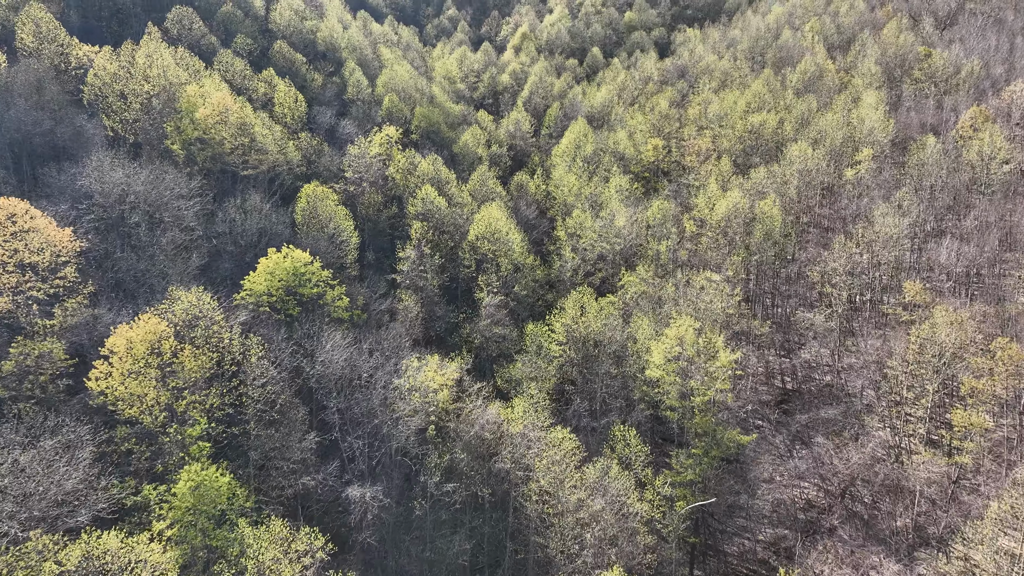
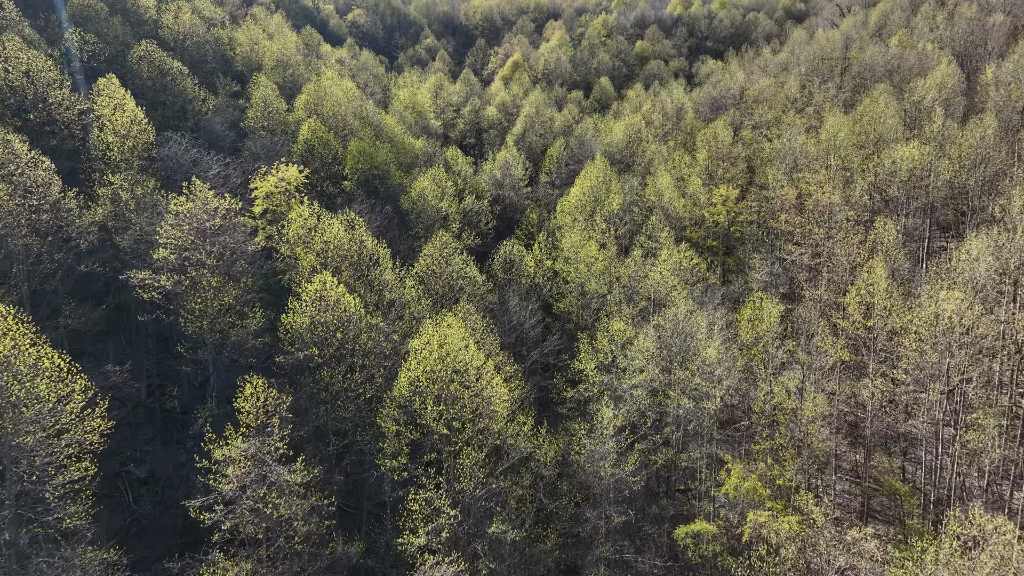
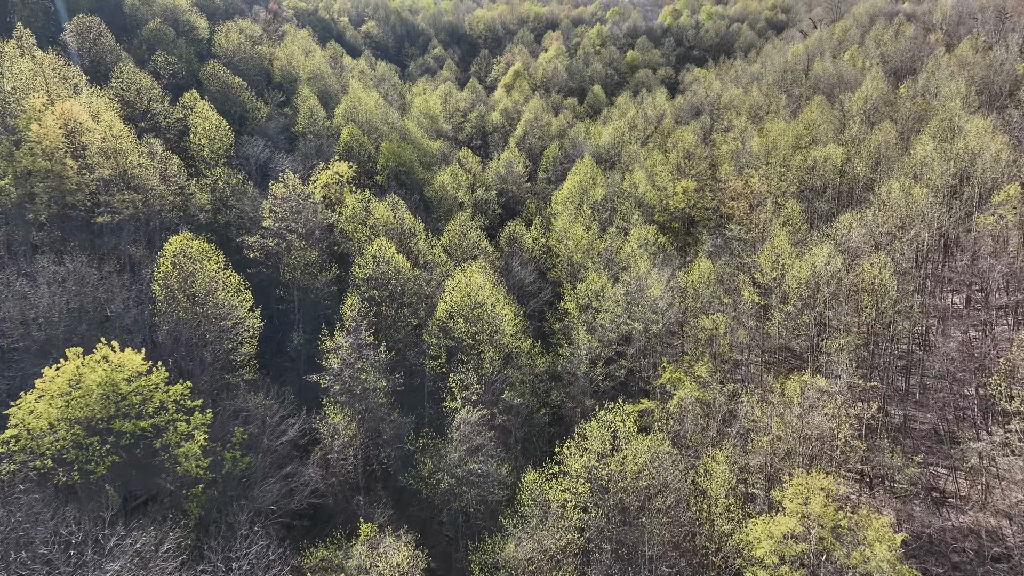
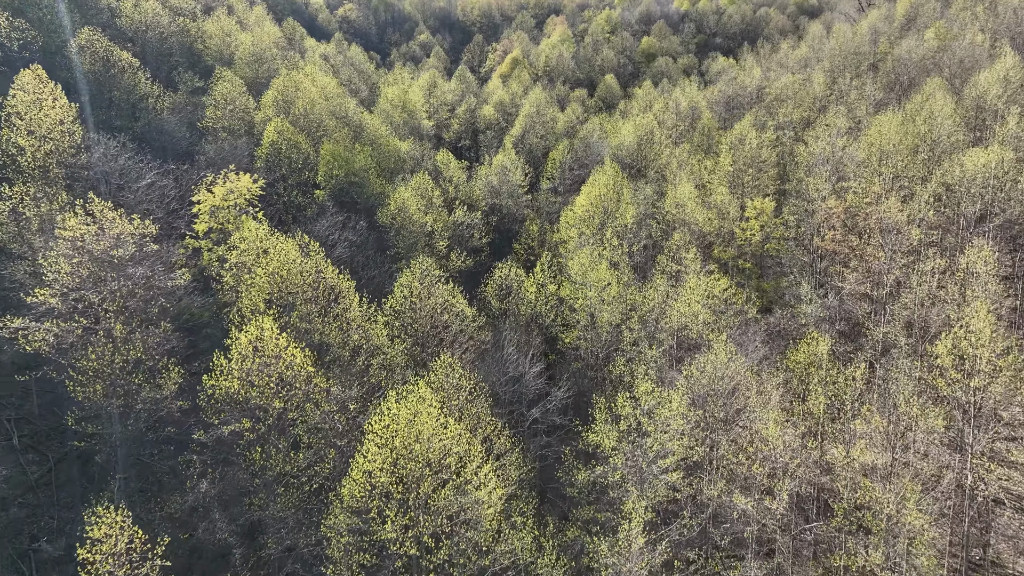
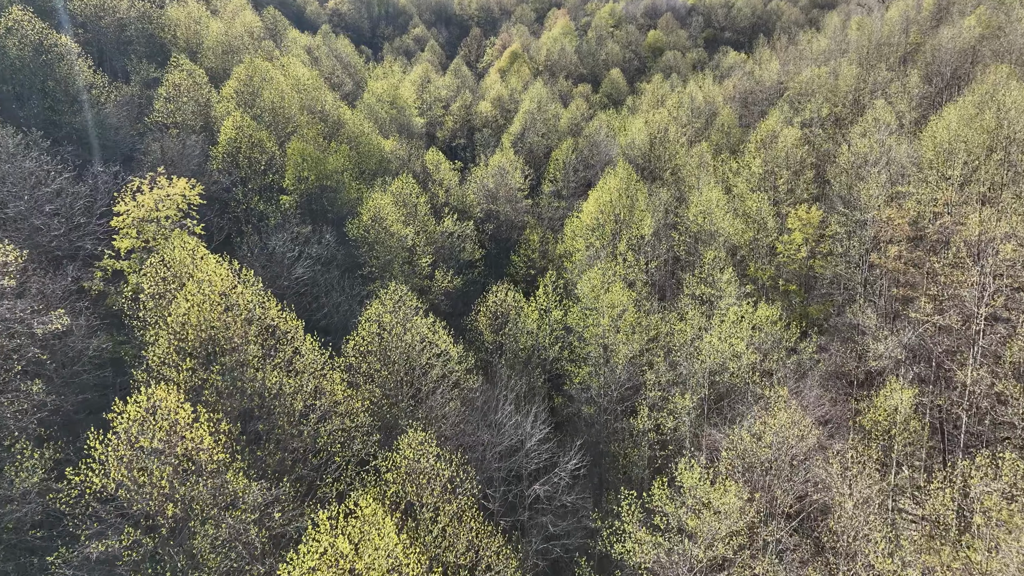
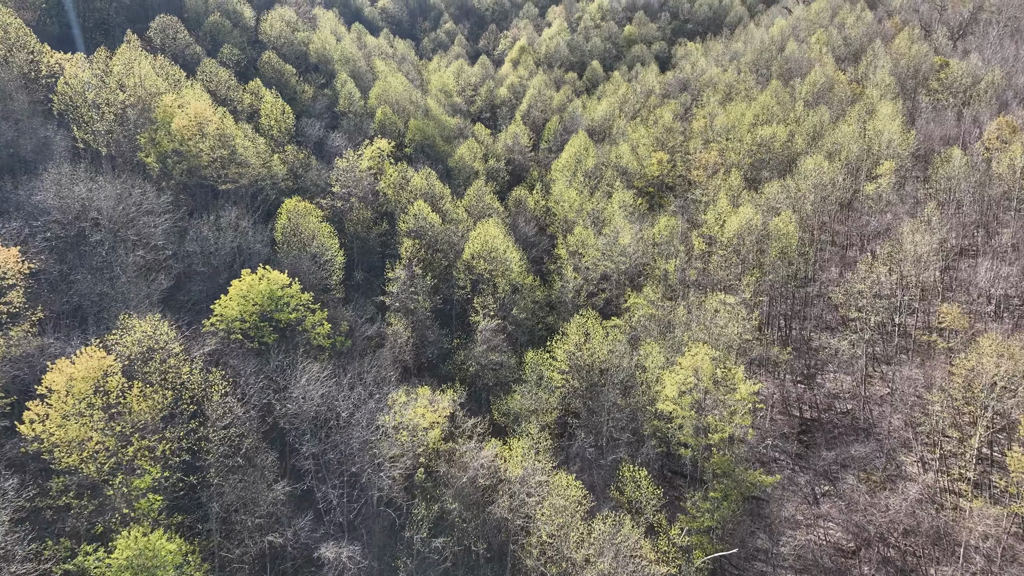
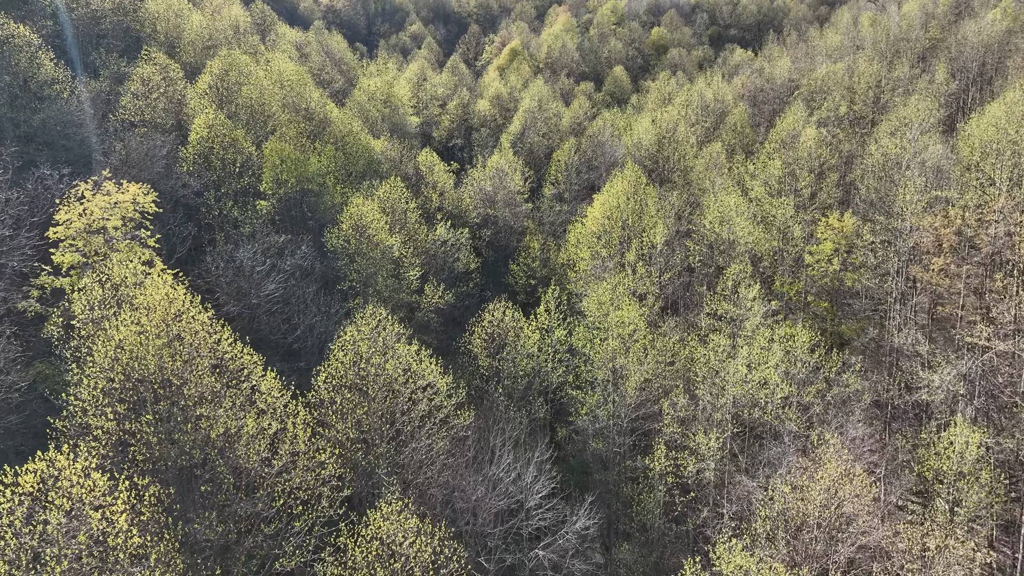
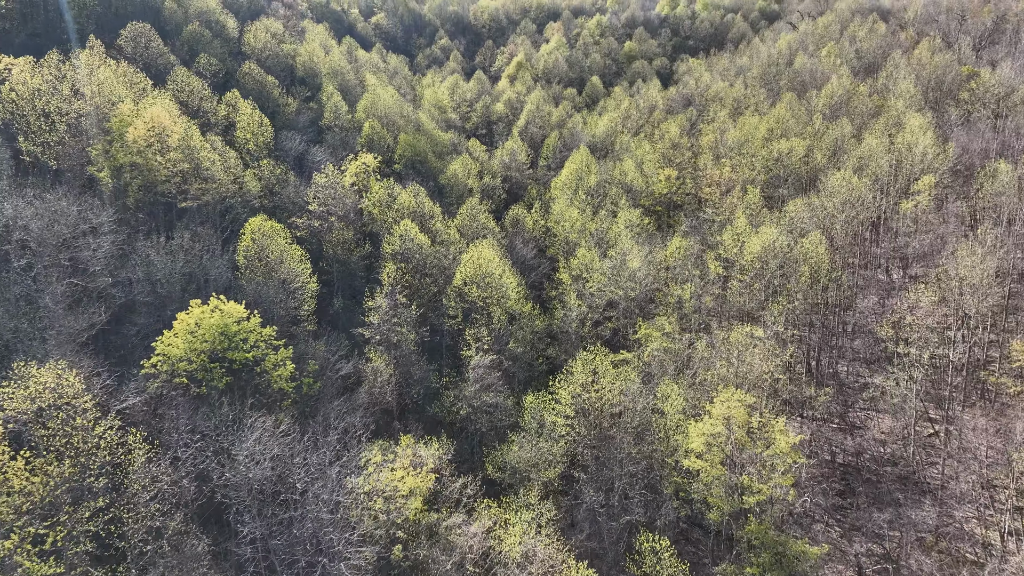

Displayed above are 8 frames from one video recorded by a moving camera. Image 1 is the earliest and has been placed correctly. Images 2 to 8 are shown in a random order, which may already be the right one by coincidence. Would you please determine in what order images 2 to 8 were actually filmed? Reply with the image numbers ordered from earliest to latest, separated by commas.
6, 8, 3, 2, 4, 5, 7
